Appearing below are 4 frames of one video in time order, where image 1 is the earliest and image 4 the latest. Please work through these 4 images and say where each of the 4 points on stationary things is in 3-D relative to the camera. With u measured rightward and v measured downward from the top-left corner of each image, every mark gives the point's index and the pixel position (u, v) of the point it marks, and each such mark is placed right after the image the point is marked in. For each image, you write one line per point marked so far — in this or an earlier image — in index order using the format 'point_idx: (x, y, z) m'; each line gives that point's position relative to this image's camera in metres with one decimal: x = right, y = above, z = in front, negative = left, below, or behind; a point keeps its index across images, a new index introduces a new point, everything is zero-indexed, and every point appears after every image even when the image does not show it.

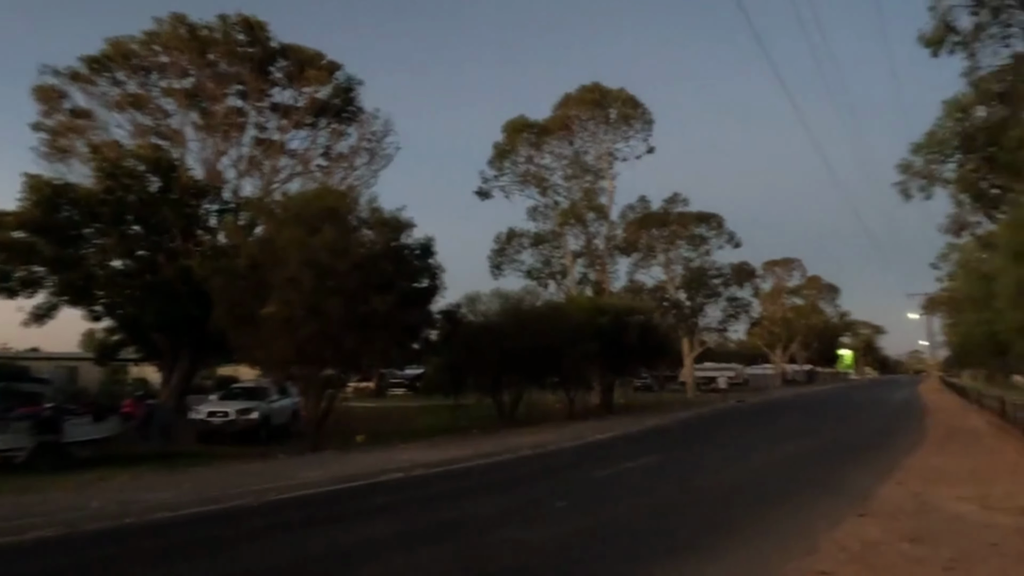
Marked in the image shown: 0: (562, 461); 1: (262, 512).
0: (+1.4, -5.3, +20.0) m
1: (-4.8, -4.4, +13.0) m
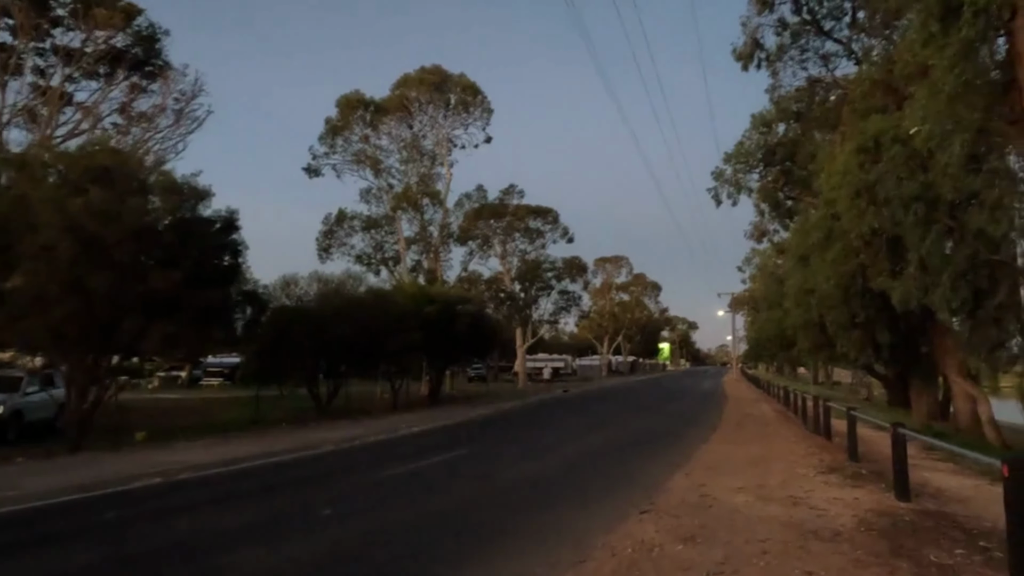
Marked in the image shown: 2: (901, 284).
0: (-4.1, -4.8, +18.6) m
1: (-8.5, -3.8, +10.3) m
2: (+11.4, +0.2, +19.5) m
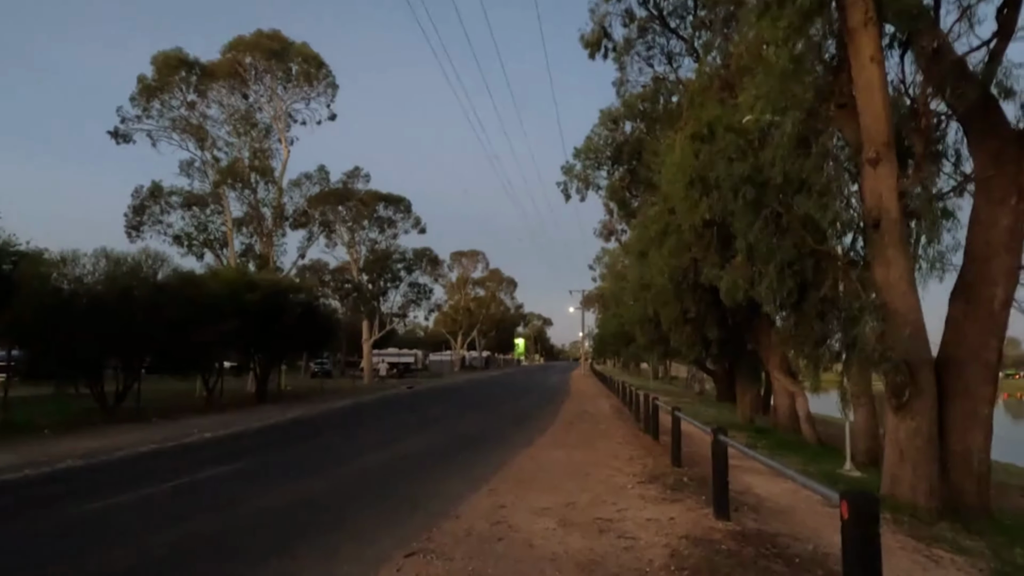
0: (-8.8, -4.3, +15.3) m
1: (-11.3, -3.3, +6.3) m
2: (+6.3, +0.3, +19.3) m
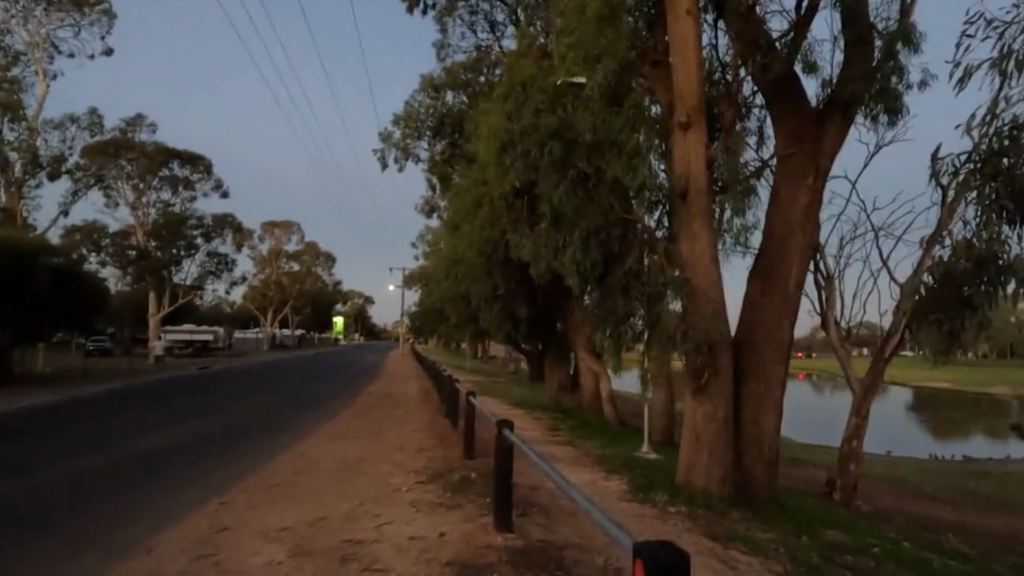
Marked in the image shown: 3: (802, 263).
0: (-13.0, -3.3, +10.8) m
1: (-13.0, -2.5, +1.4) m
2: (+0.8, +1.0, +18.5) m
3: (+6.8, +0.6, +15.7) m
